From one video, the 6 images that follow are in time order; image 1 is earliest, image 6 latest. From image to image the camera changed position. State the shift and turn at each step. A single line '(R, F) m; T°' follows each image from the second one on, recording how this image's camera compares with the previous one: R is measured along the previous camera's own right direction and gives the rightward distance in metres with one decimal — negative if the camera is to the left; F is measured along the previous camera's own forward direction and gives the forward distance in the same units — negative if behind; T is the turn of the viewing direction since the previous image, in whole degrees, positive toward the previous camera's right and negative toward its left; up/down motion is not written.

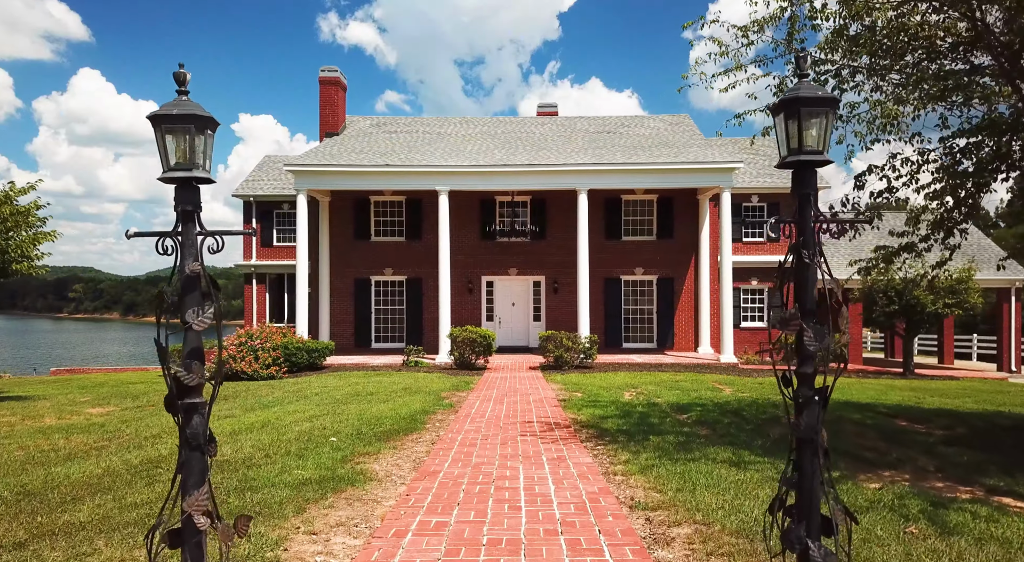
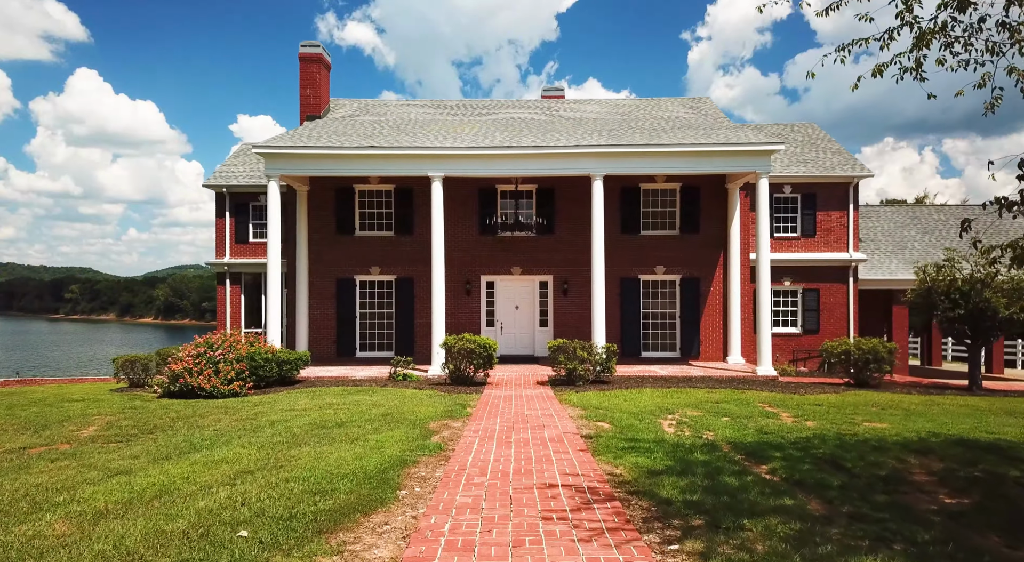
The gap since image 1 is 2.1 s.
(-0.1, +2.4) m; 0°
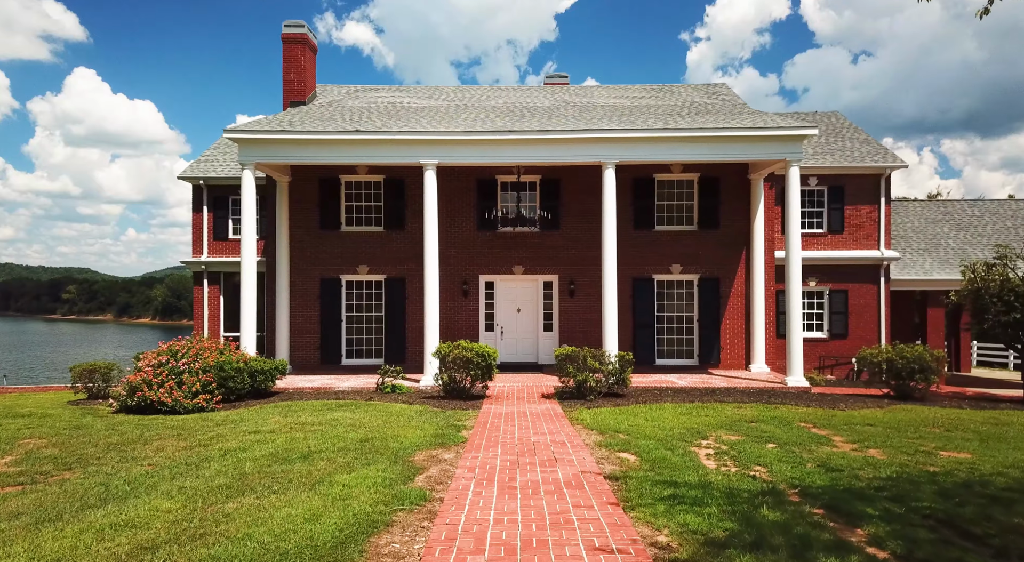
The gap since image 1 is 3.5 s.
(-0.1, +1.6) m; 0°
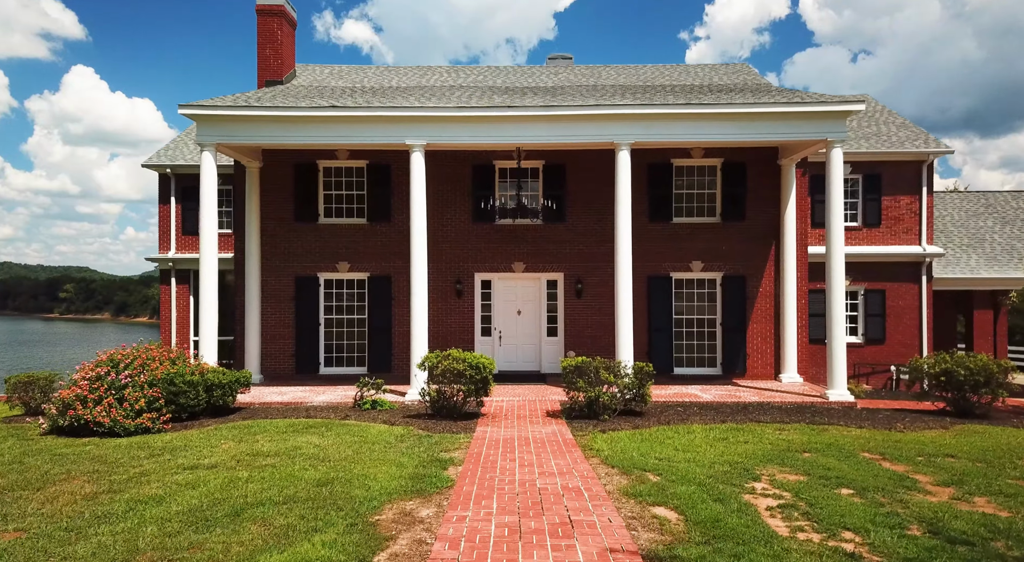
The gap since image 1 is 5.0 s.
(0.0, +1.9) m; 0°
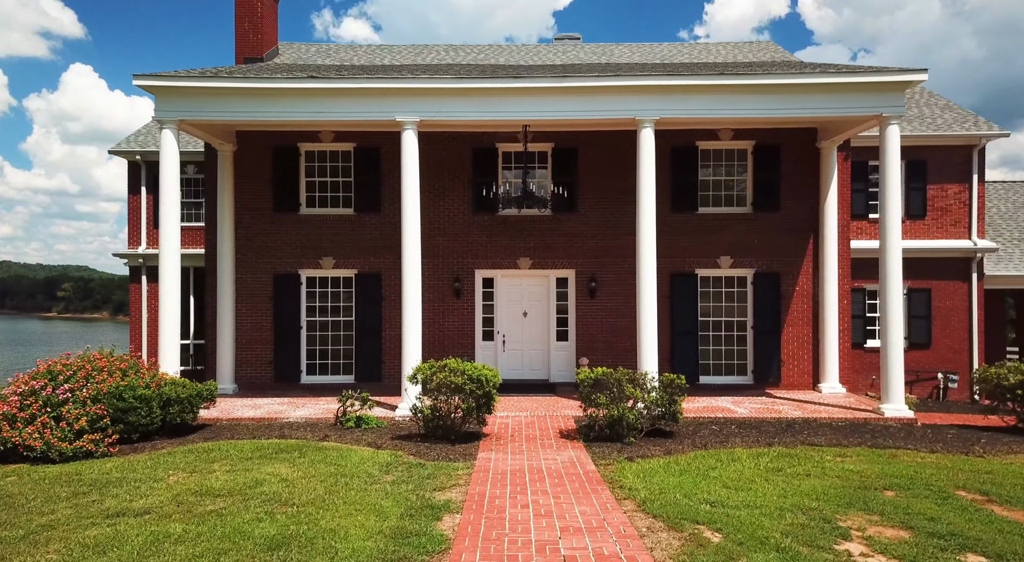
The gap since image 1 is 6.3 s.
(-0.1, +1.6) m; 0°
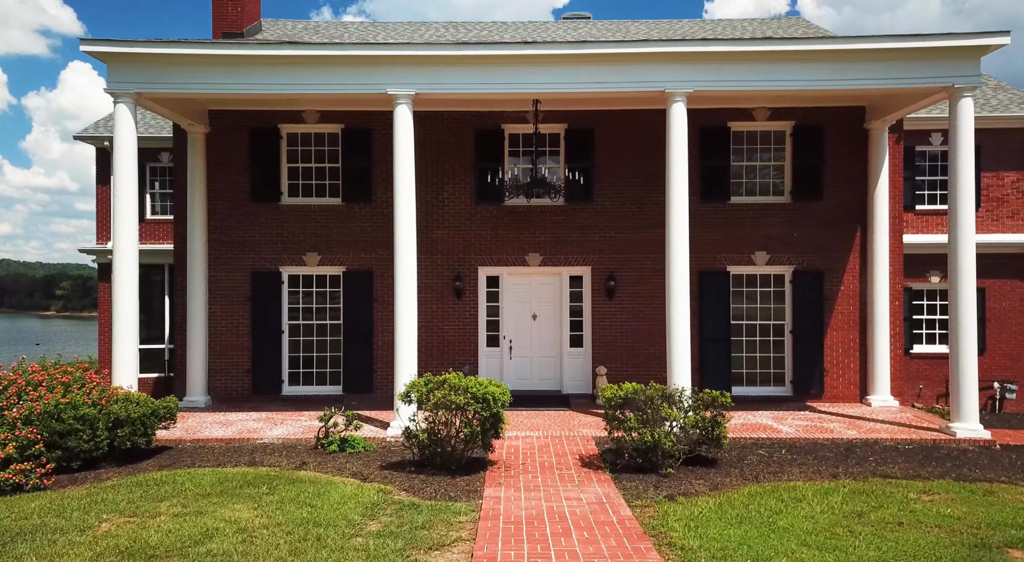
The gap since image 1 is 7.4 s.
(-0.1, +1.5) m; 0°
